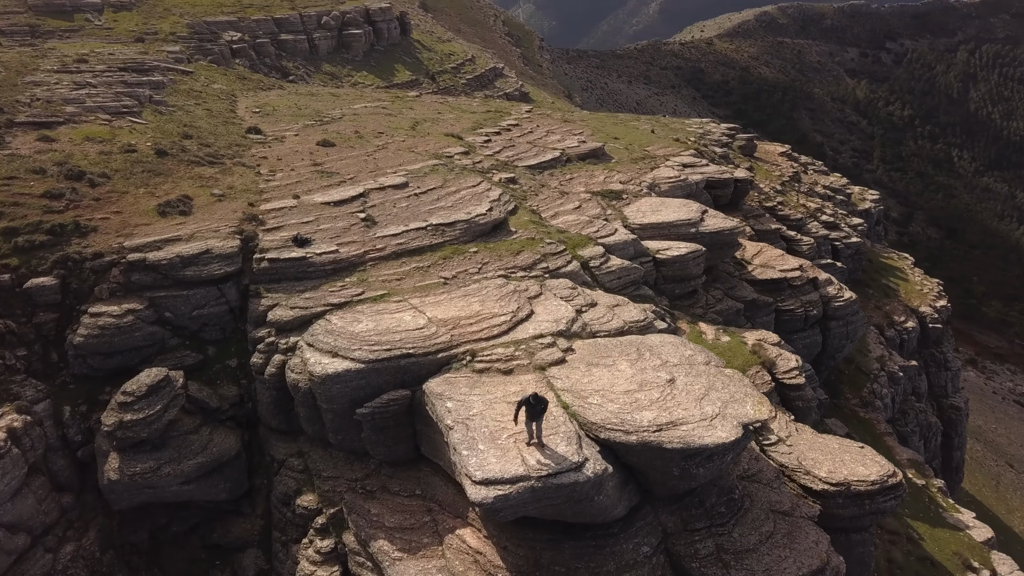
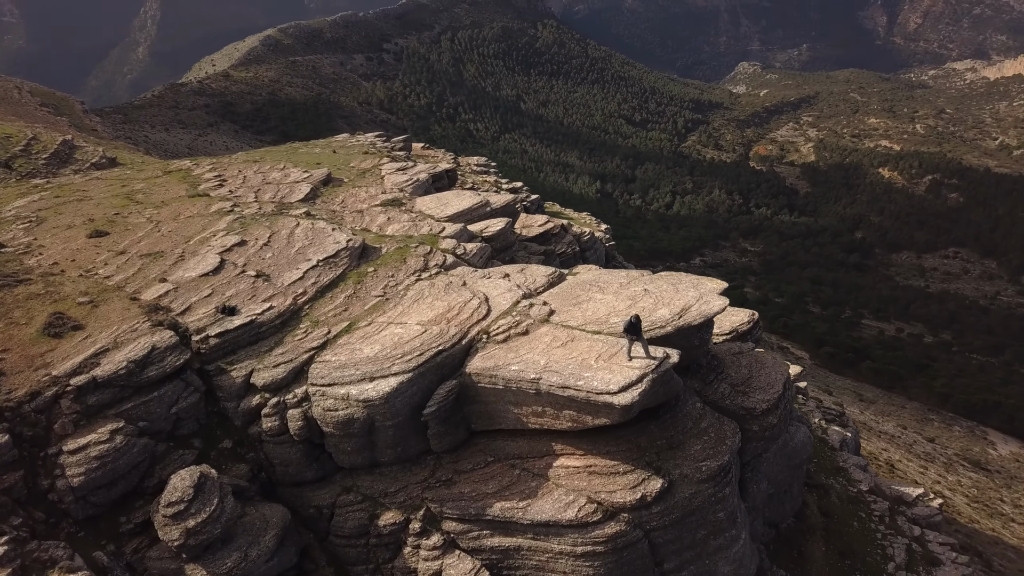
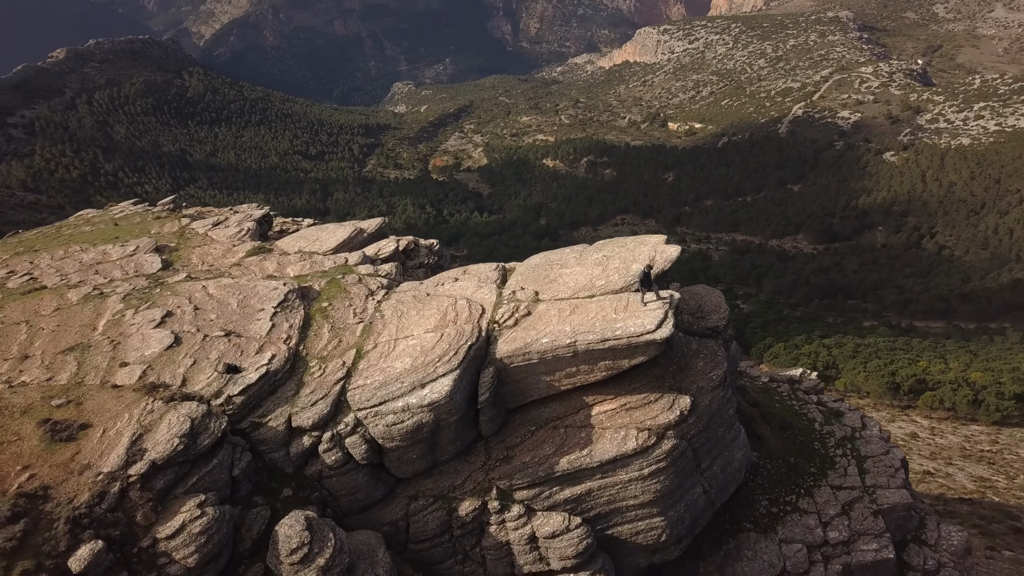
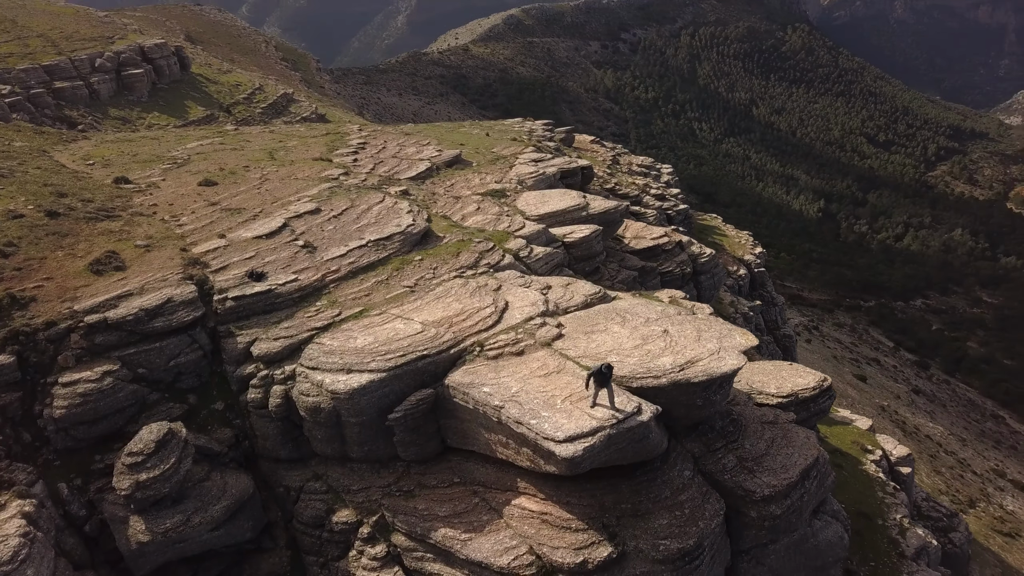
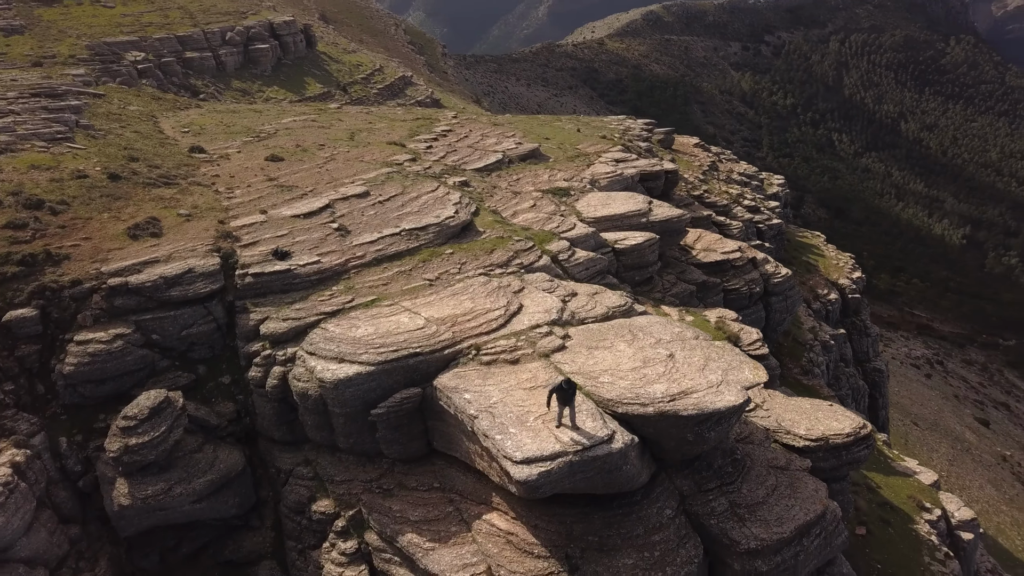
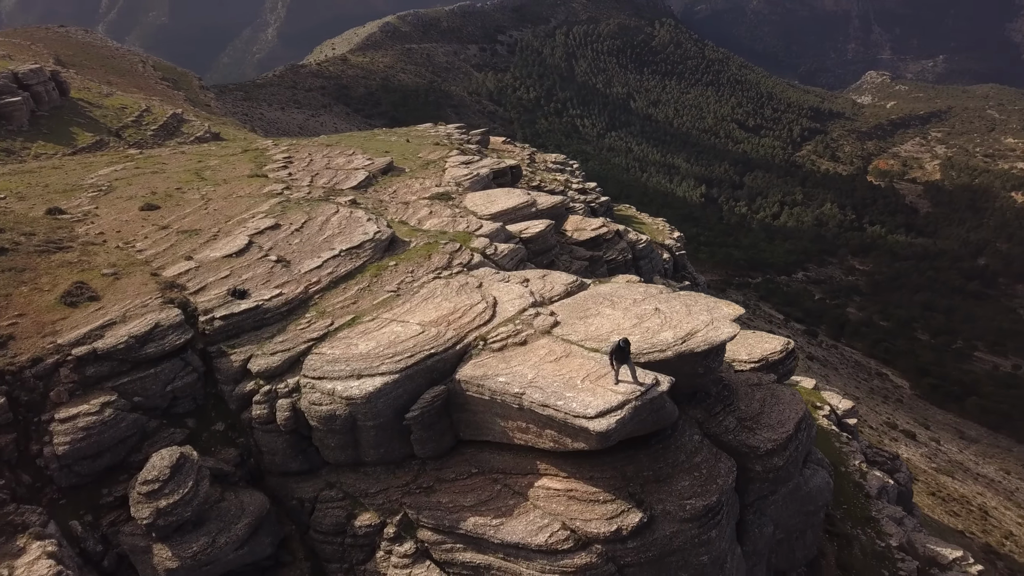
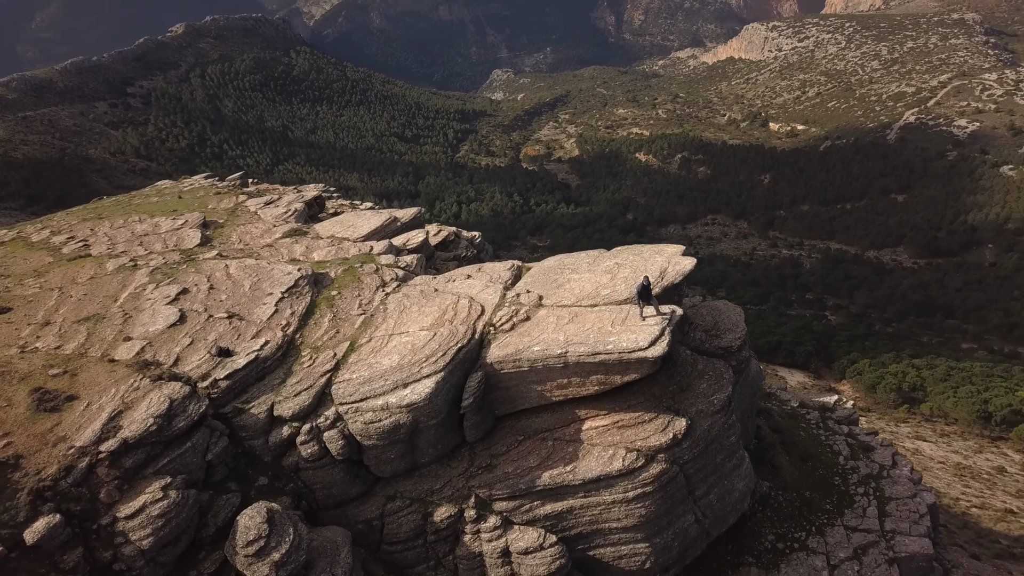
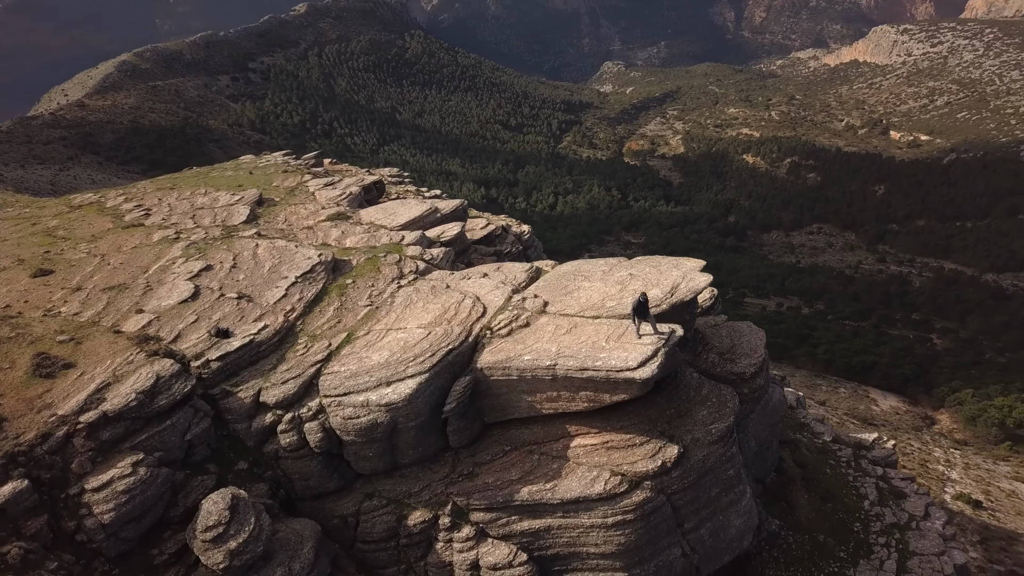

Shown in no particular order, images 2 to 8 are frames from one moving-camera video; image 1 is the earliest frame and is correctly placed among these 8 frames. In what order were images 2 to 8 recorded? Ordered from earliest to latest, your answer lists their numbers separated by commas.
5, 4, 6, 2, 8, 7, 3
